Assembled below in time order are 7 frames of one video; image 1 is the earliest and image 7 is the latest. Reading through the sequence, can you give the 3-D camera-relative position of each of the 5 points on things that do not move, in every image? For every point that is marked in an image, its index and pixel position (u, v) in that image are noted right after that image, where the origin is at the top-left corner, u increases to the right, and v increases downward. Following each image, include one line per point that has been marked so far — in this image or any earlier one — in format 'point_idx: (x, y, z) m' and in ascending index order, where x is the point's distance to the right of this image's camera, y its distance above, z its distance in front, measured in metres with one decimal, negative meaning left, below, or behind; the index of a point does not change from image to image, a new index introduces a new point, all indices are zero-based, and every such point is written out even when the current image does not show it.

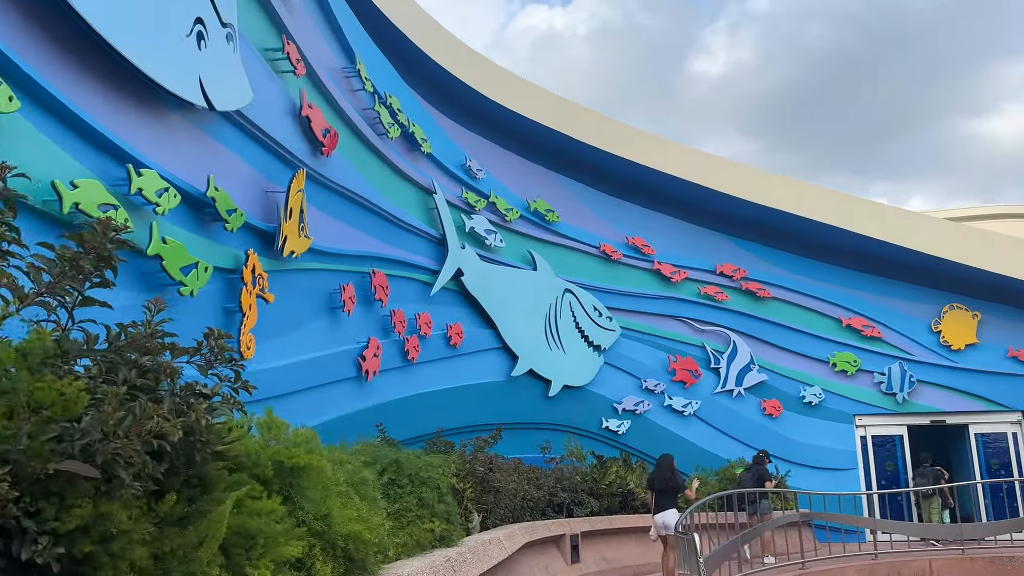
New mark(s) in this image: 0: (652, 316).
0: (+2.0, -0.4, +11.5) m
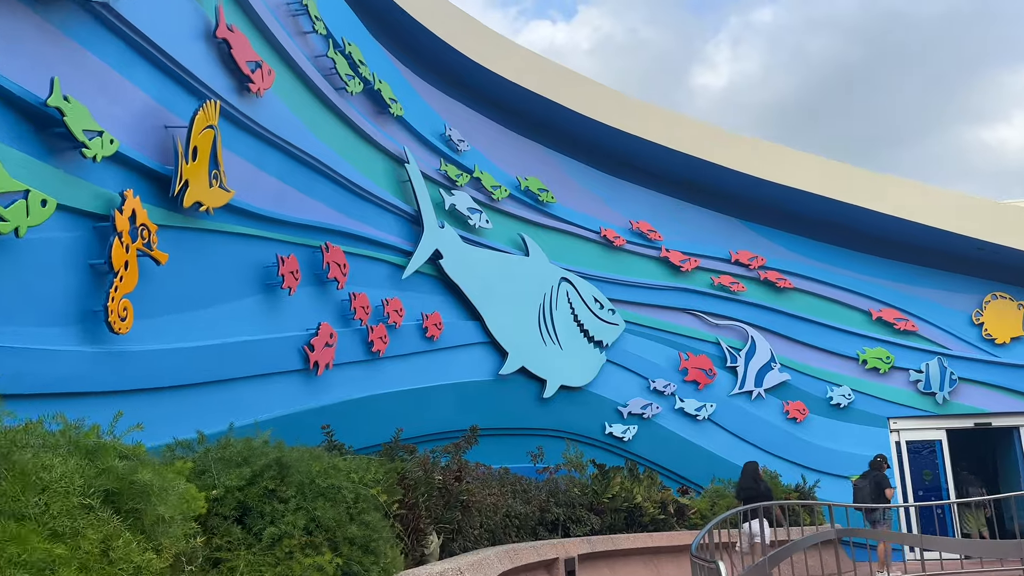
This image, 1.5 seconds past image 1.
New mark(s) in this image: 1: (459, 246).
0: (+1.9, -0.3, +10.3) m
1: (-0.5, +0.4, +8.1) m
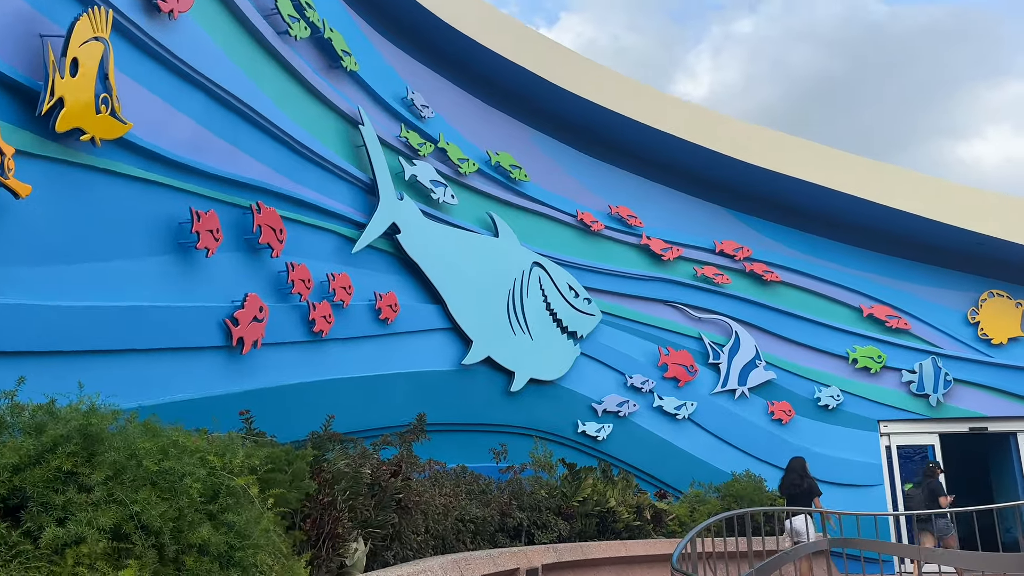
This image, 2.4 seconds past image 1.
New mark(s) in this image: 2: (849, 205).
0: (+1.5, -0.2, +9.6) m
1: (-0.8, +0.6, +7.3) m
2: (+4.2, +1.0, +10.2) m
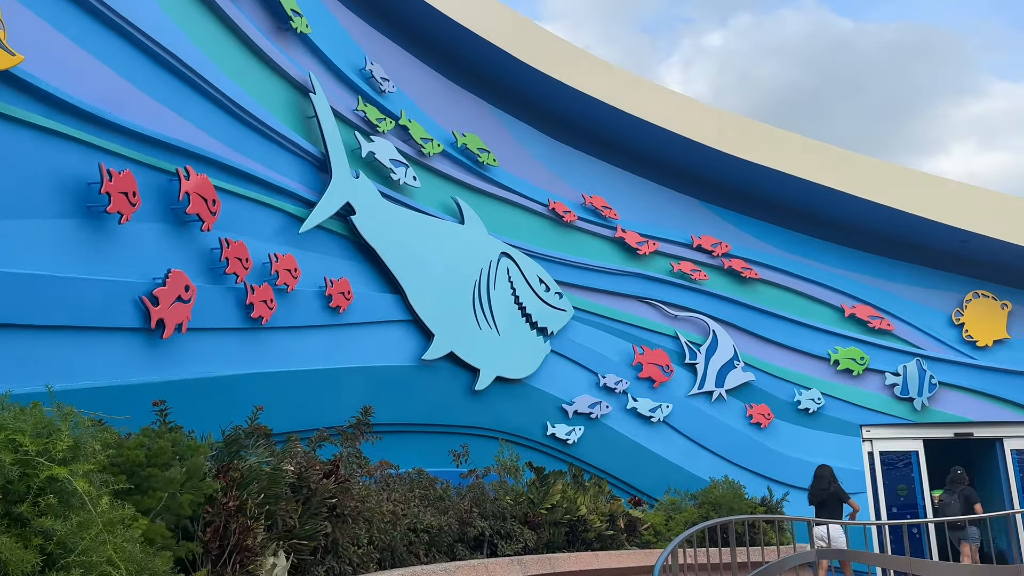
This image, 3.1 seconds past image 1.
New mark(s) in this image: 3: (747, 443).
0: (+1.1, -0.1, +9.1) m
1: (-1.1, +0.7, +6.7) m
2: (+3.8, +1.0, +9.8) m
3: (+2.6, -1.7, +9.2) m
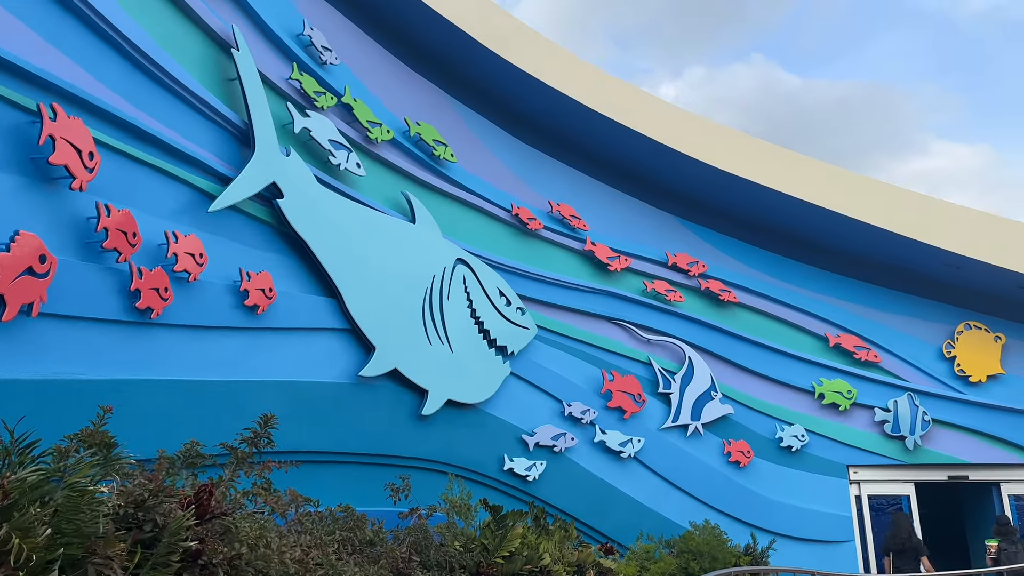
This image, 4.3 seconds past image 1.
0: (+0.7, -0.3, +8.1) m
1: (-1.4, +0.7, +5.7) m
2: (+3.4, +0.7, +9.0) m
3: (+2.2, -2.0, +8.3) m
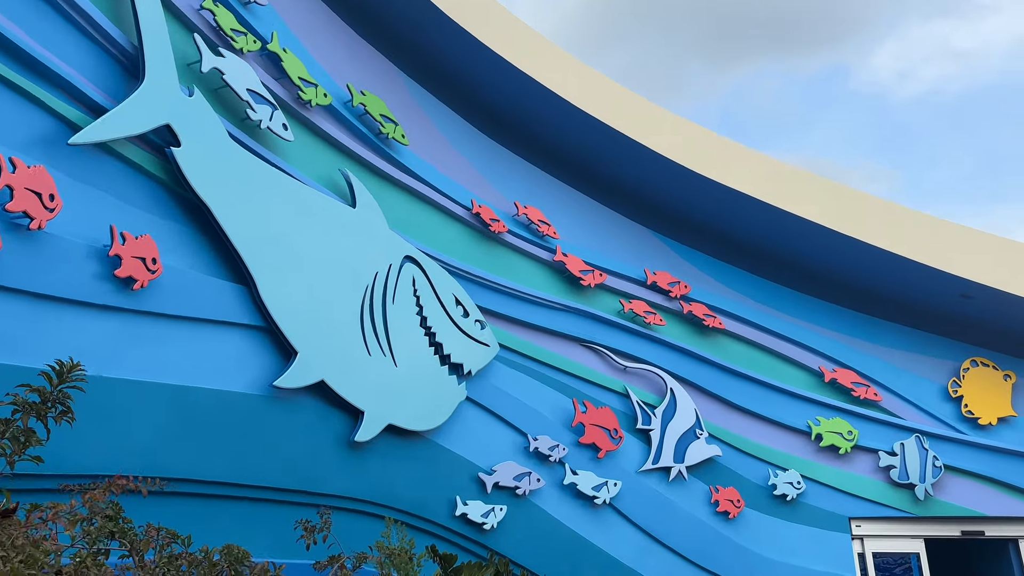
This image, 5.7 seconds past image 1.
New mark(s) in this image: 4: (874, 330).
0: (+0.3, -0.4, +6.9) m
1: (-1.6, +0.8, +4.5) m
2: (+2.9, +0.5, +8.1) m
3: (+1.7, -2.1, +7.1) m
4: (+3.8, -0.4, +8.6) m
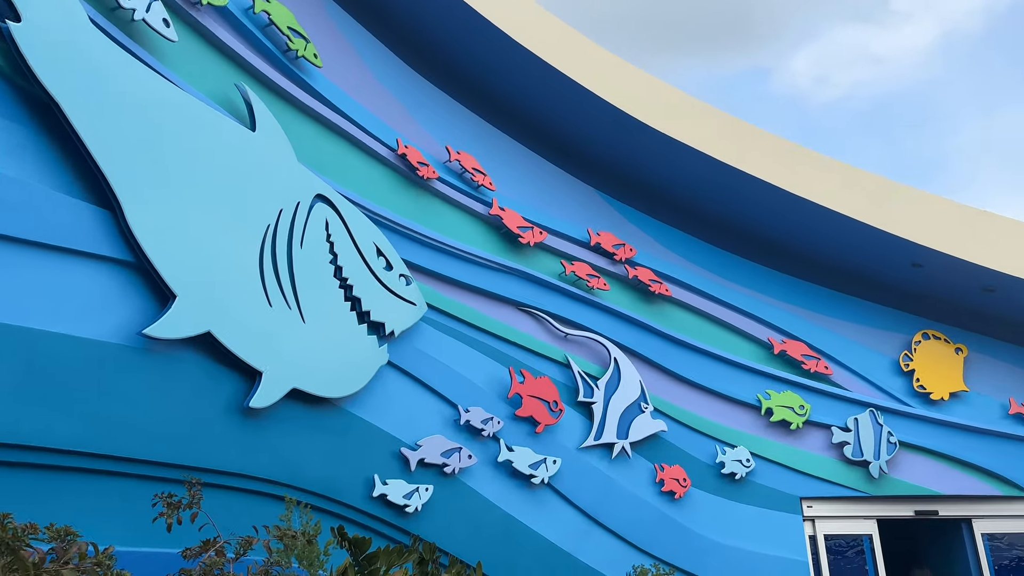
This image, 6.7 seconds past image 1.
0: (-0.2, -0.1, +6.2) m
1: (-1.9, +1.1, +3.6) m
2: (+2.3, +0.8, +7.5) m
3: (+1.2, -1.8, +6.4) m
4: (+3.1, -0.1, +8.1) m
